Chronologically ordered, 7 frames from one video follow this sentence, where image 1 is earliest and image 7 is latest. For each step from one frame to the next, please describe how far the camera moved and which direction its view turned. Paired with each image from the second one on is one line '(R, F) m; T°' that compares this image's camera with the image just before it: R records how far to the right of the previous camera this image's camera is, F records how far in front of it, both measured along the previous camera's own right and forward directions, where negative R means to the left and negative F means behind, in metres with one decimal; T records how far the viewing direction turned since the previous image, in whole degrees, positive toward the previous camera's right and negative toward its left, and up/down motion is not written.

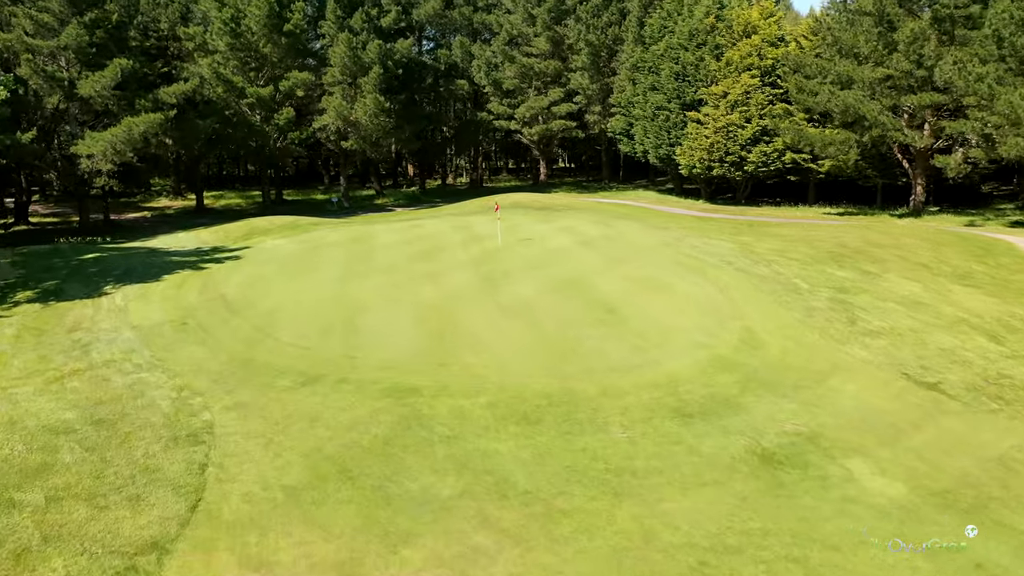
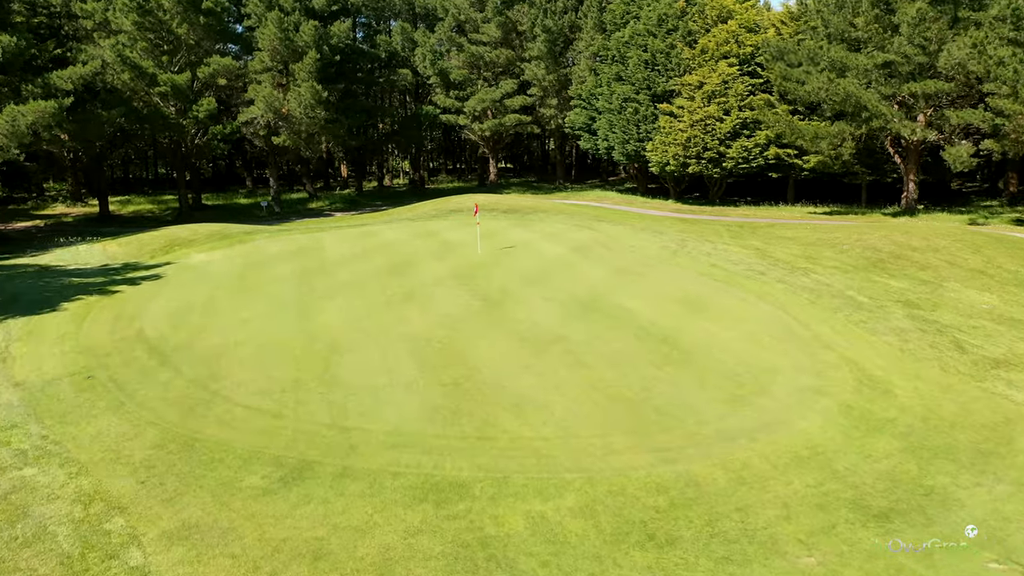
(-1.6, +4.0) m; +6°
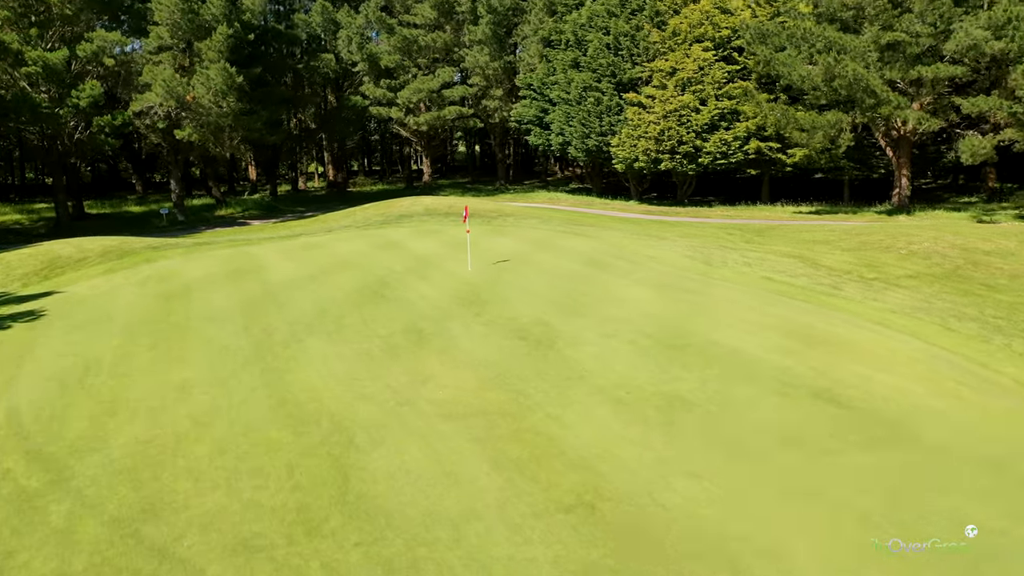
(-2.0, +4.5) m; +7°
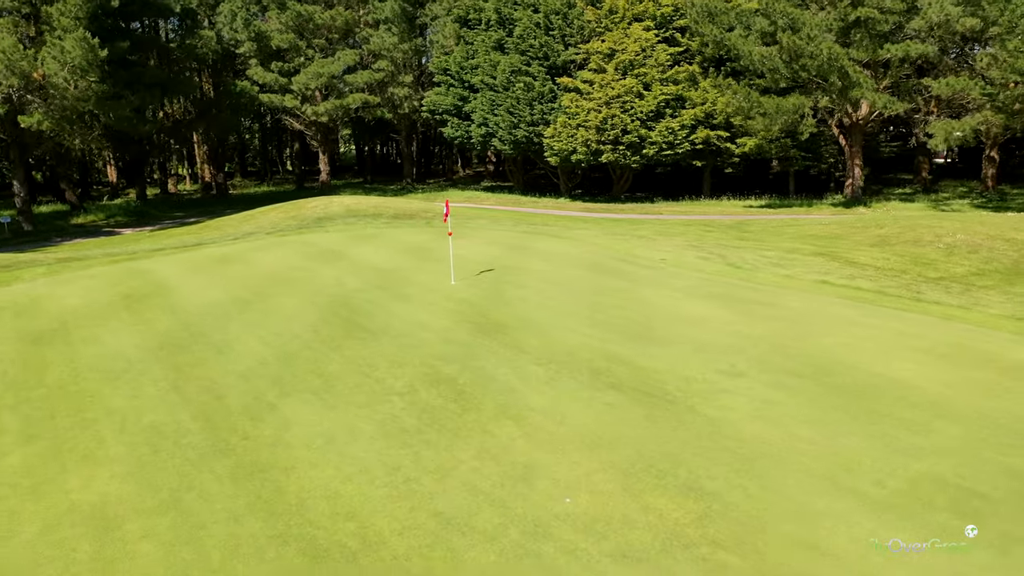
(-2.0, +3.8) m; +9°
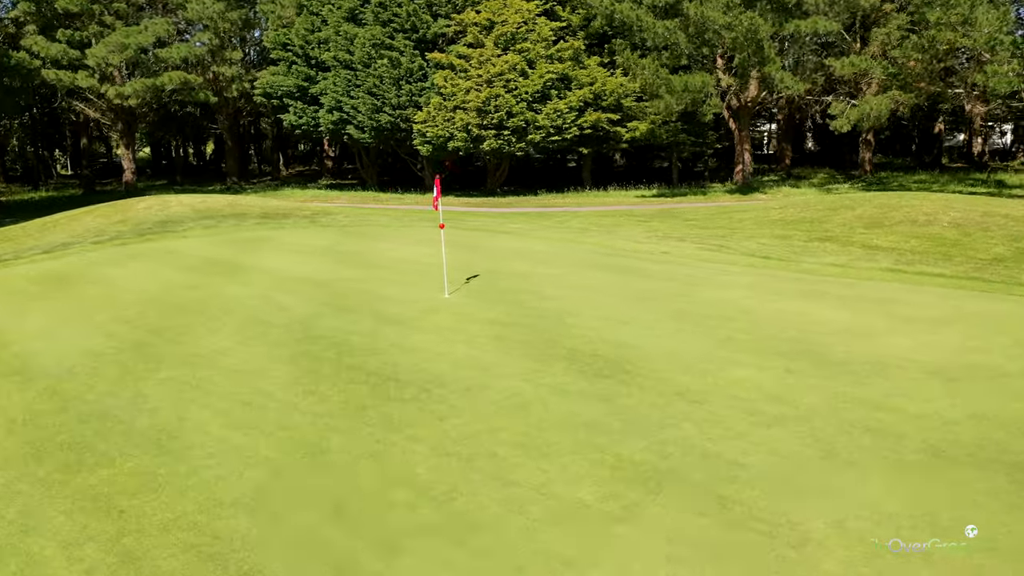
(-2.4, +3.9) m; +15°
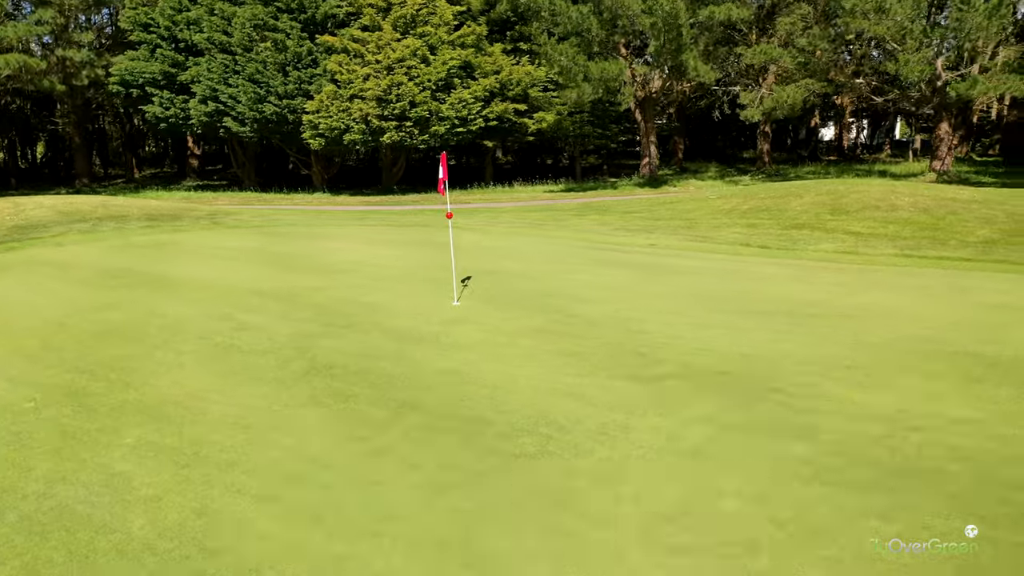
(-1.4, +1.7) m; +10°
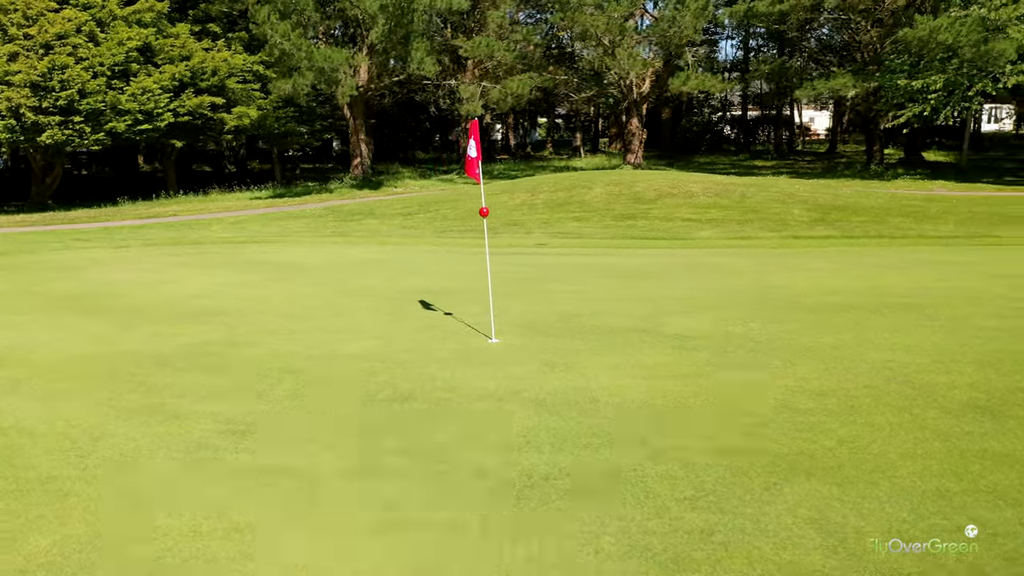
(-2.4, +2.6) m; +26°
